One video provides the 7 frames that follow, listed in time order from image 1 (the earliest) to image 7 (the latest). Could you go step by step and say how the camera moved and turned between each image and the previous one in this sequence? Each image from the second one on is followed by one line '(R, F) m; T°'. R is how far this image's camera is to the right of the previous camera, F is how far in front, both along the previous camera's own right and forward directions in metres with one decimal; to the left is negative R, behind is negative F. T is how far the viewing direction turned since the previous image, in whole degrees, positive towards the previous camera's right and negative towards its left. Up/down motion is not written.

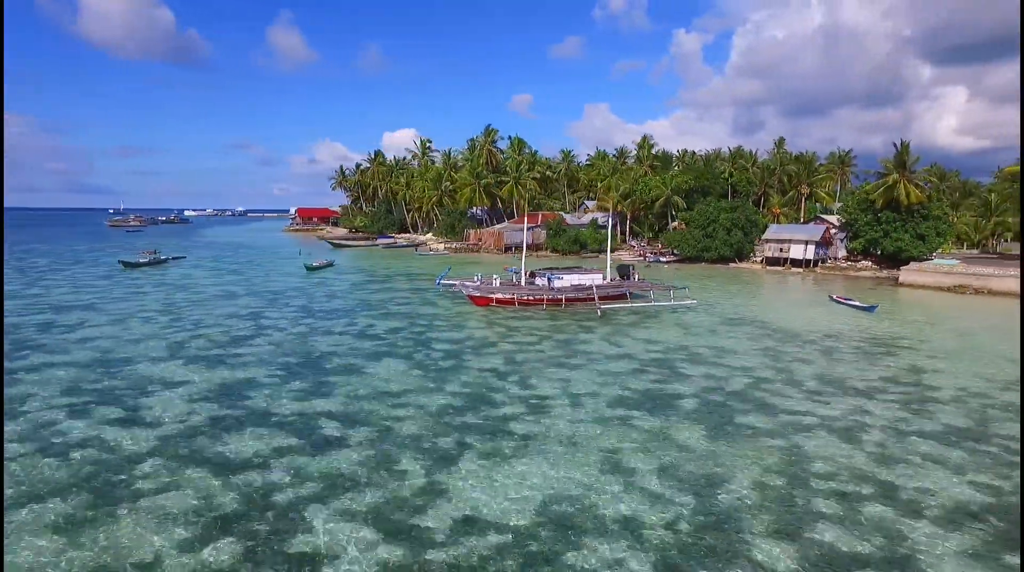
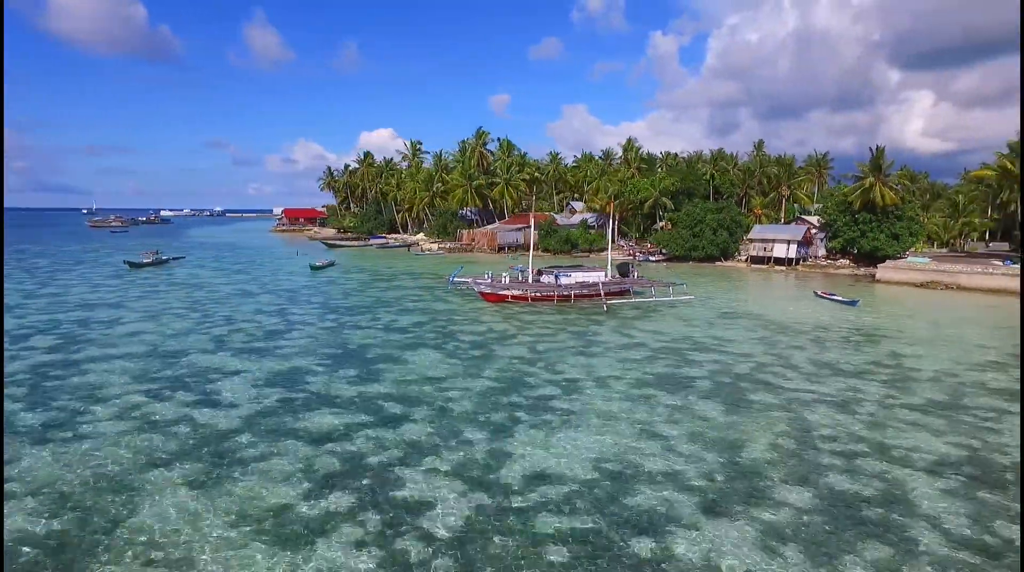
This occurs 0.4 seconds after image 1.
(-1.7, -2.0) m; +2°
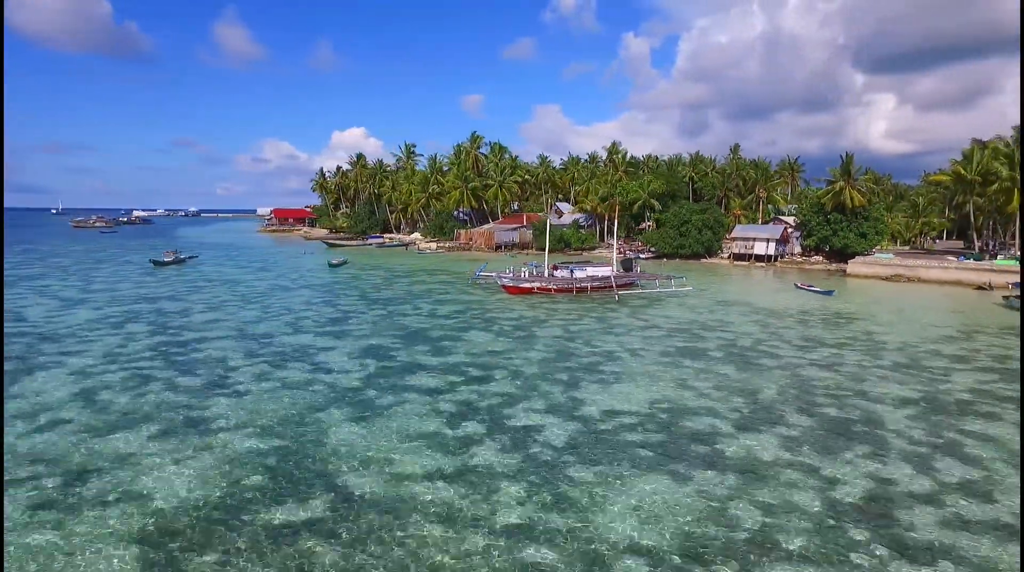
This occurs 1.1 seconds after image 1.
(-2.9, -4.0) m; +2°
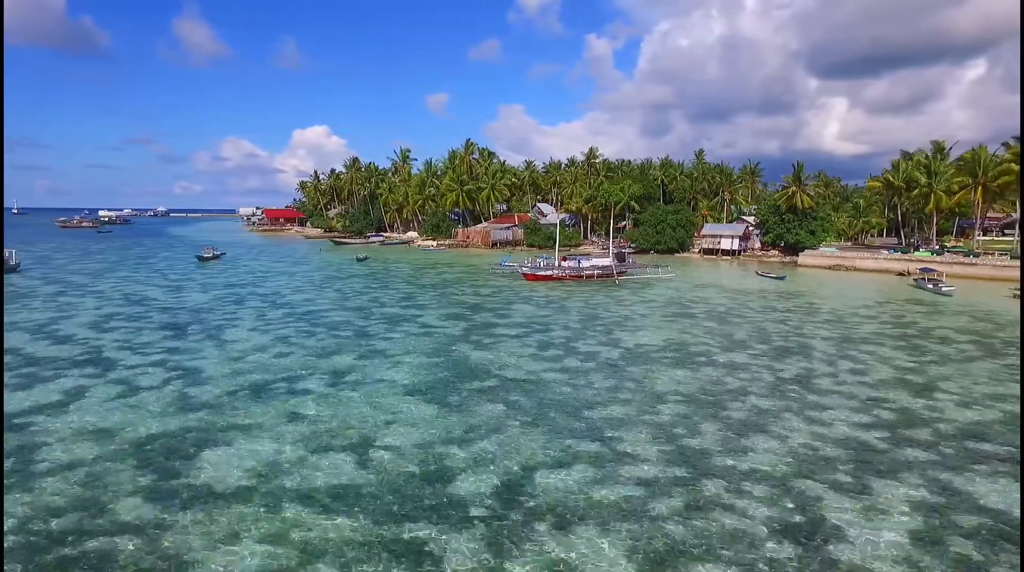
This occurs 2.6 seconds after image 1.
(-4.0, -8.4) m; +3°
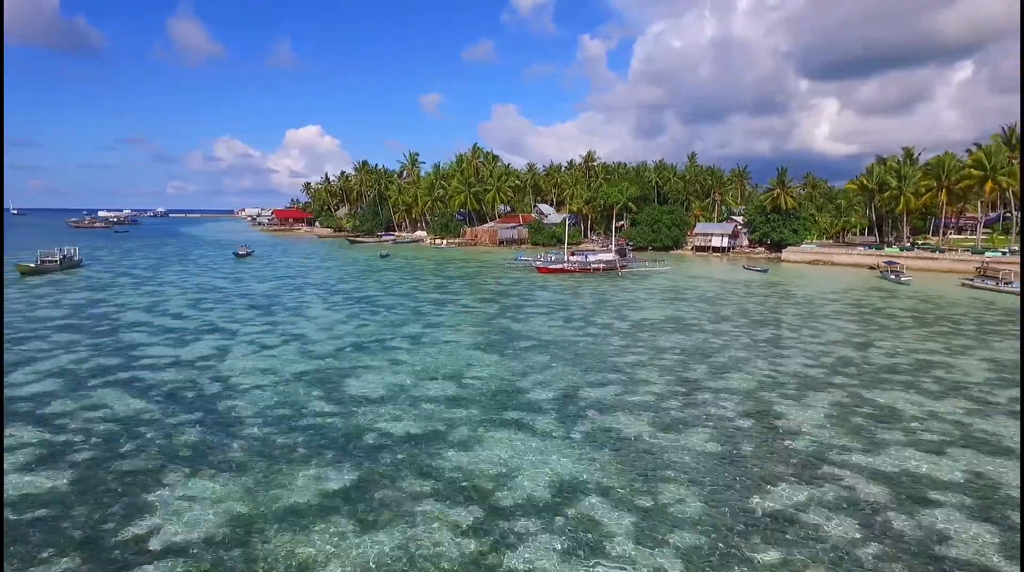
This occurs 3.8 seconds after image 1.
(-1.8, -6.0) m; +1°
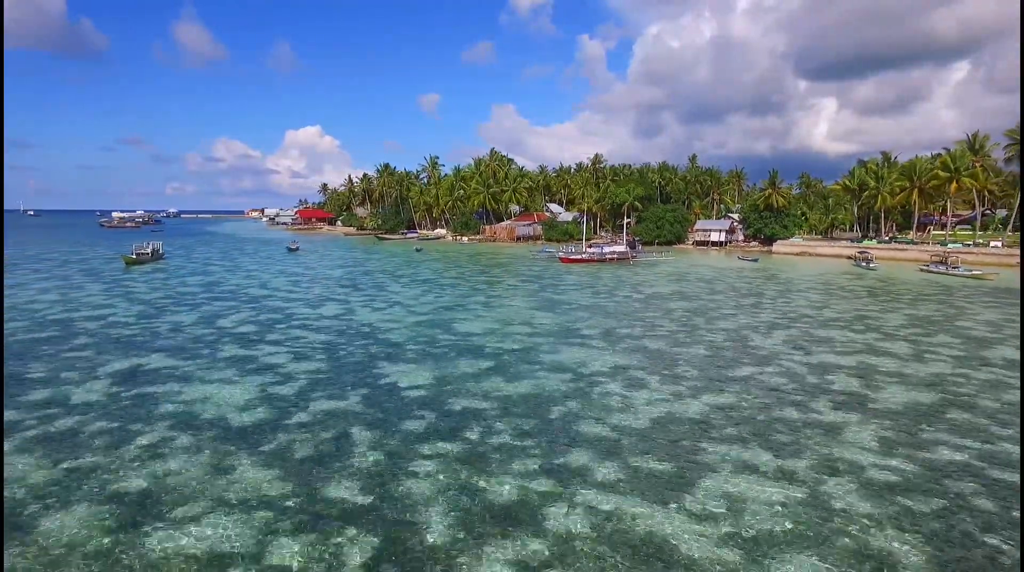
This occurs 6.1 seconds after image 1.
(-2.6, -8.5) m; 0°
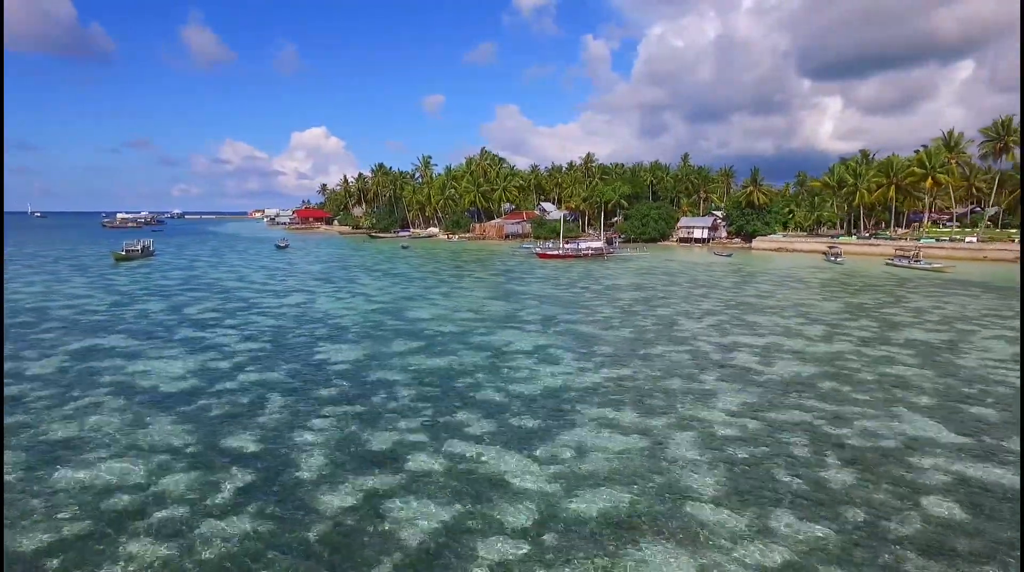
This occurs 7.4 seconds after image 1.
(+2.8, -1.5) m; -1°
